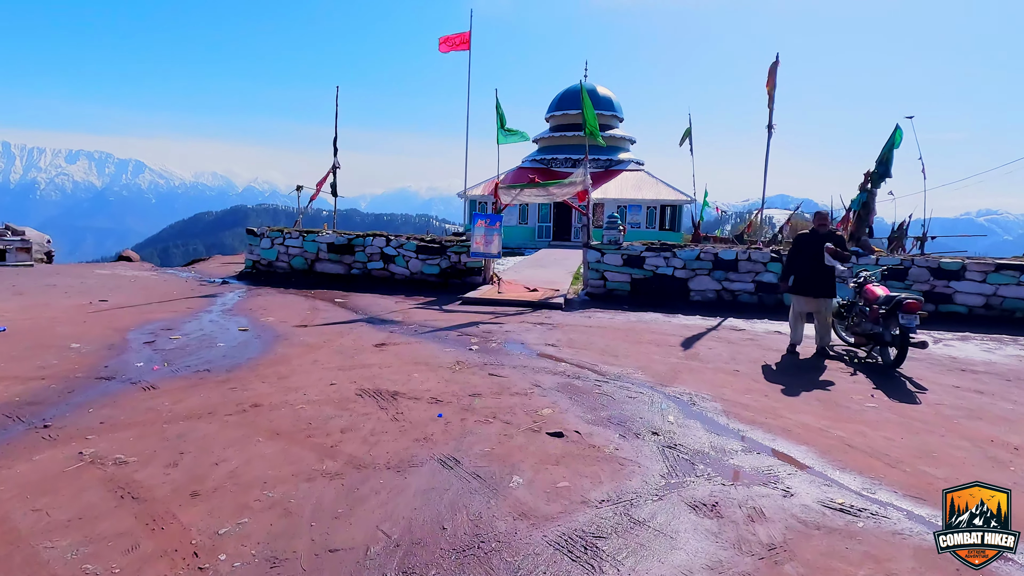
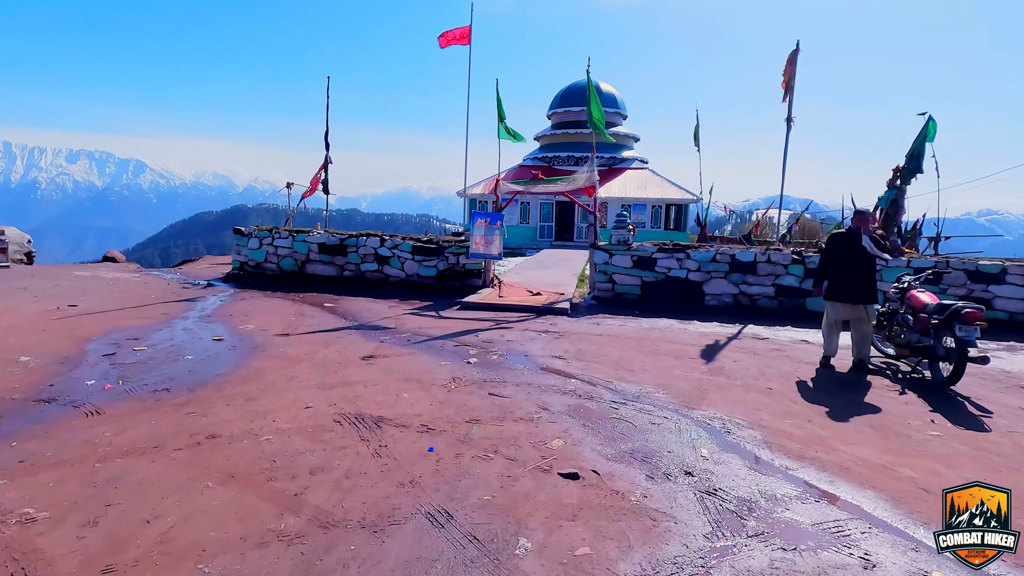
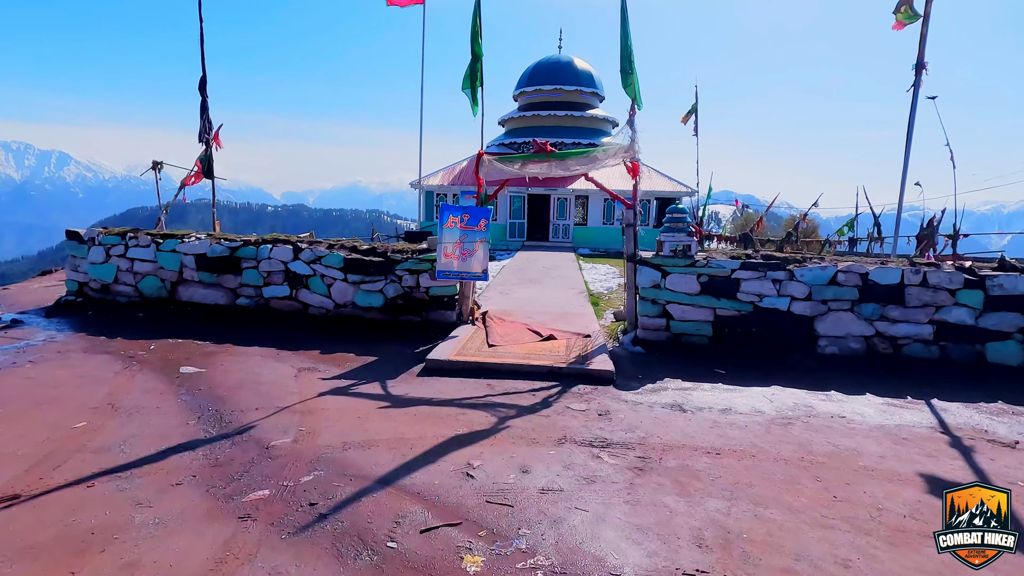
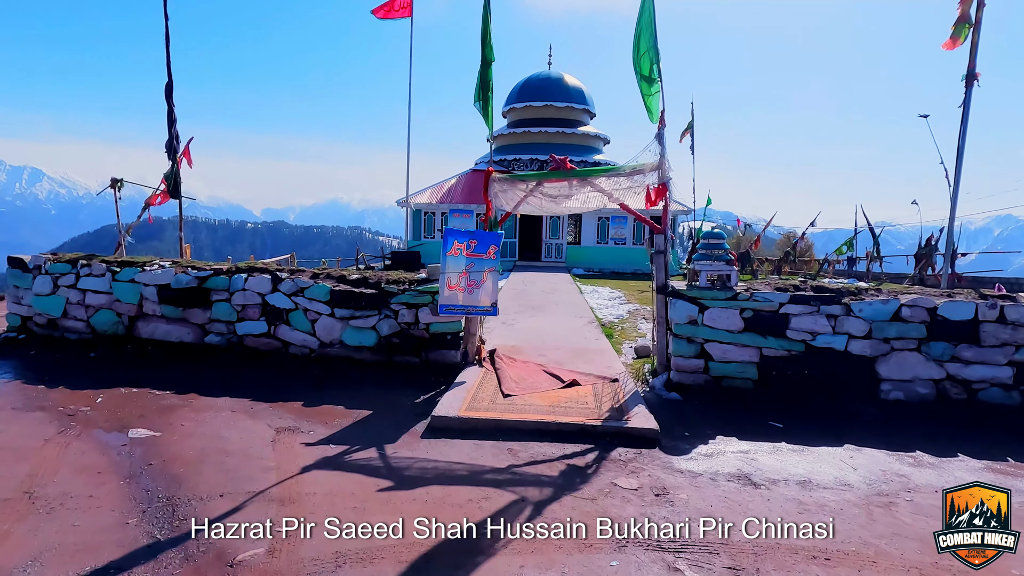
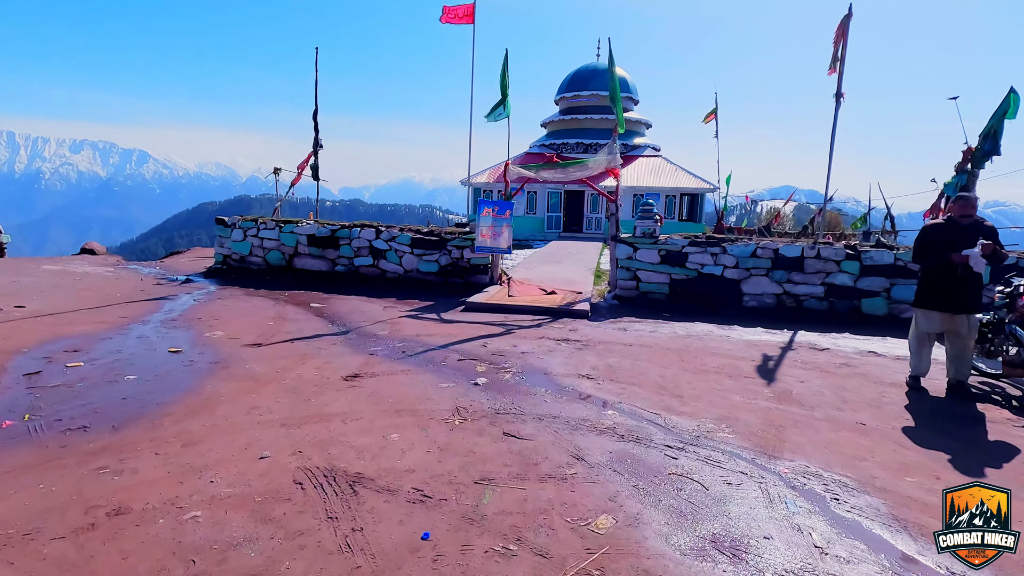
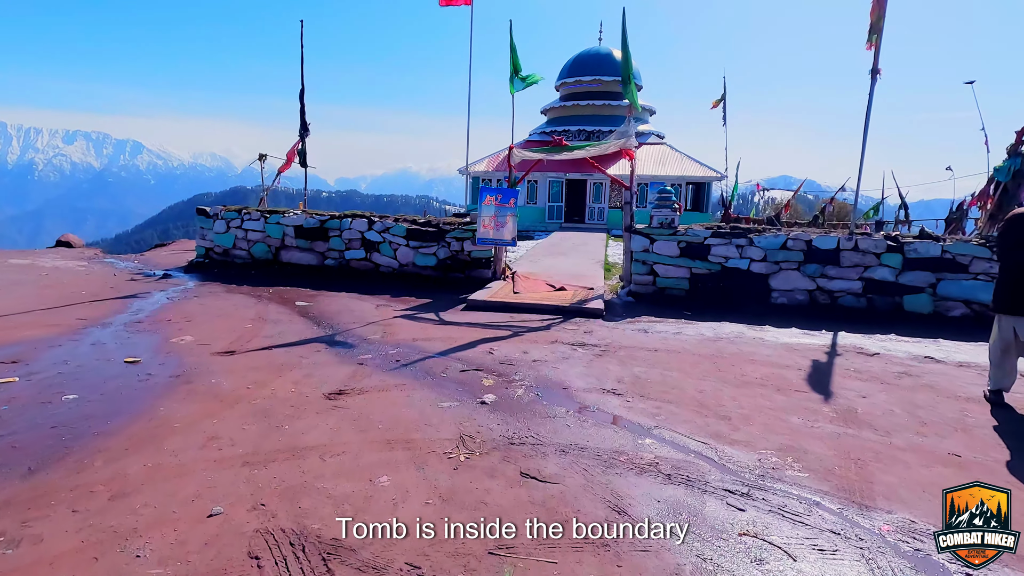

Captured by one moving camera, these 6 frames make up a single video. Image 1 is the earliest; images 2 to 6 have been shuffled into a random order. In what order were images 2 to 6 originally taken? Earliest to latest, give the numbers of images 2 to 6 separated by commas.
2, 5, 6, 3, 4
